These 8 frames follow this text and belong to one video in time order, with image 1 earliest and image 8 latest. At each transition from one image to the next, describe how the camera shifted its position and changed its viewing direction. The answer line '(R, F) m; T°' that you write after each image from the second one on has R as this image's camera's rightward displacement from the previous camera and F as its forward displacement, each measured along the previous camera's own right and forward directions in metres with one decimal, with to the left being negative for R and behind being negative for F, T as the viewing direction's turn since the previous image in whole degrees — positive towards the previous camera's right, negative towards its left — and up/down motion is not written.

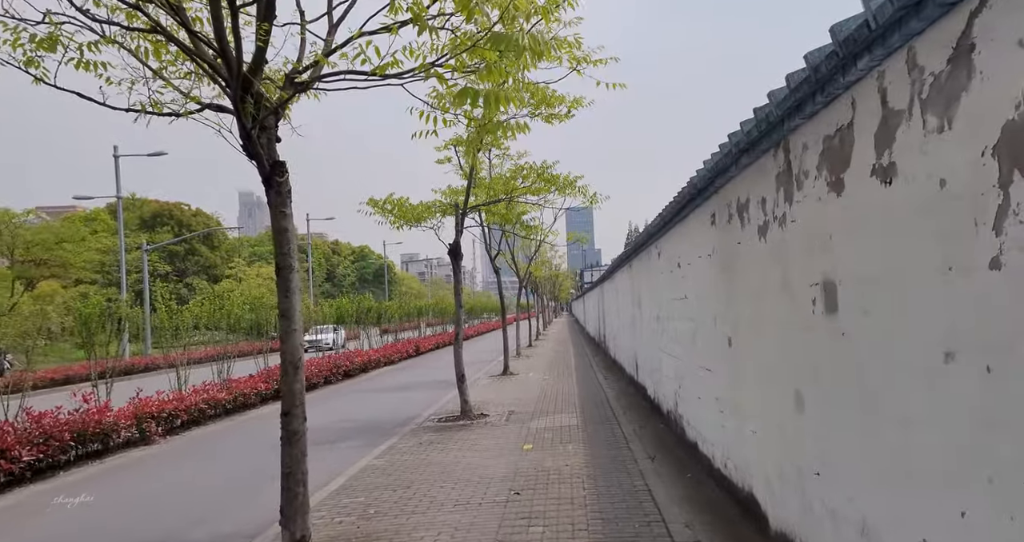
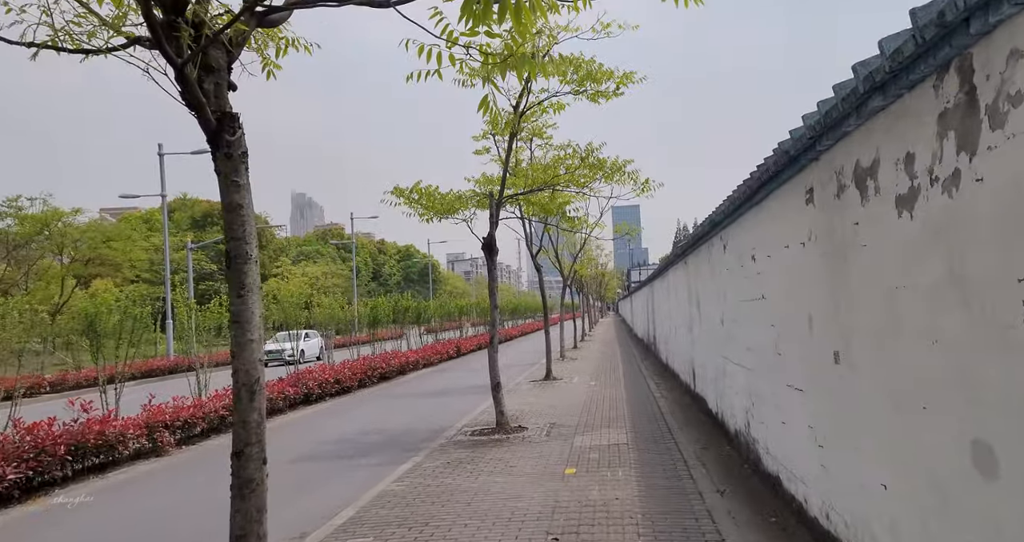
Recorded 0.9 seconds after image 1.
(+0.1, +1.1) m; -4°
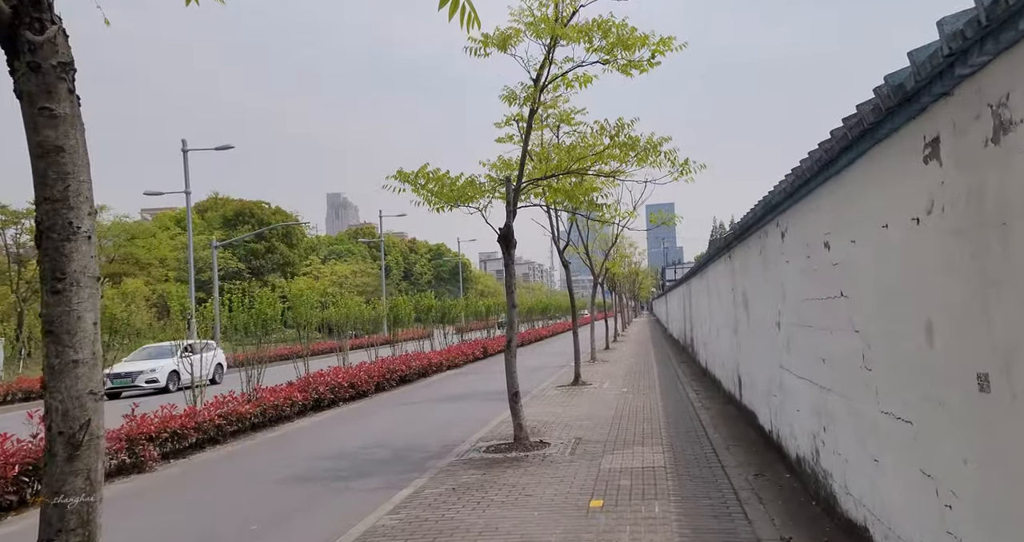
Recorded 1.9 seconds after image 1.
(+0.2, +1.1) m; -3°
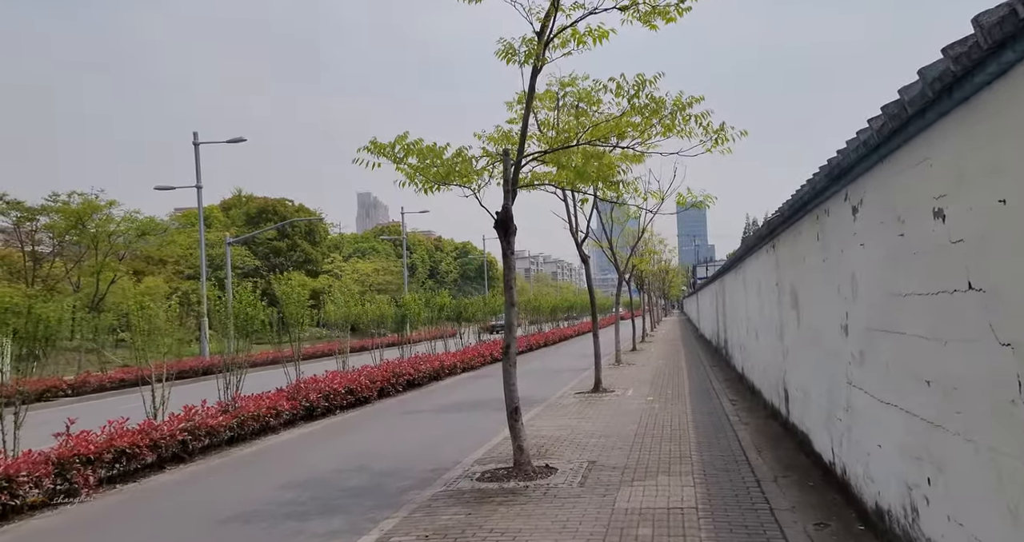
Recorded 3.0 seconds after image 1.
(+0.3, +1.4) m; -3°
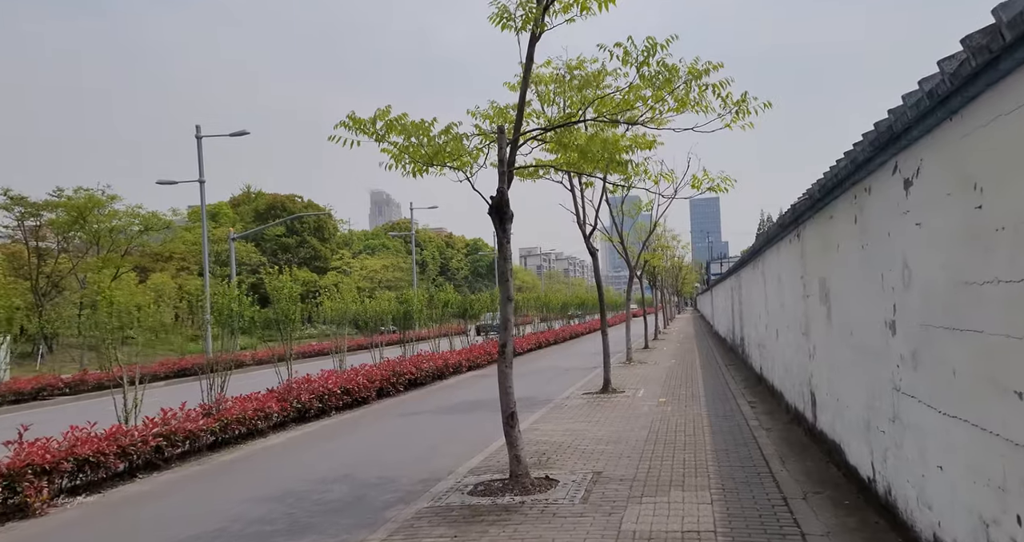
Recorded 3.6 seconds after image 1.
(+0.2, +0.7) m; -1°
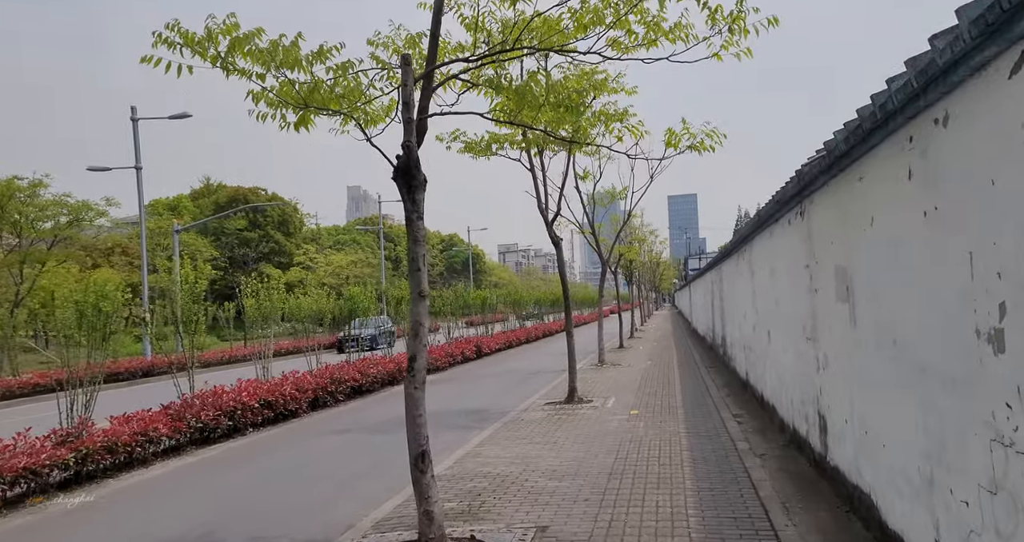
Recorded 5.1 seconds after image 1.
(+0.5, +1.7) m; +2°
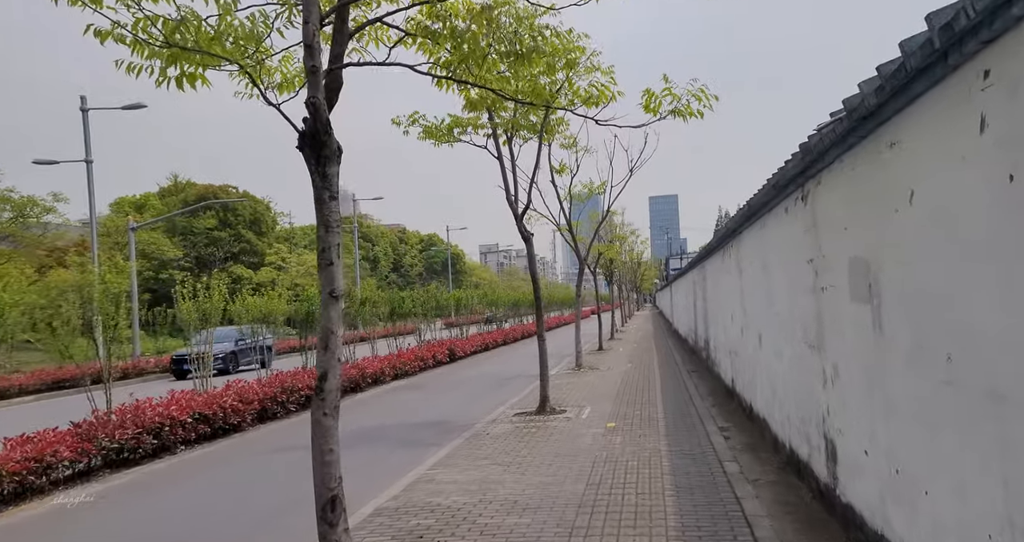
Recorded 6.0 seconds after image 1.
(+0.3, +1.0) m; +2°
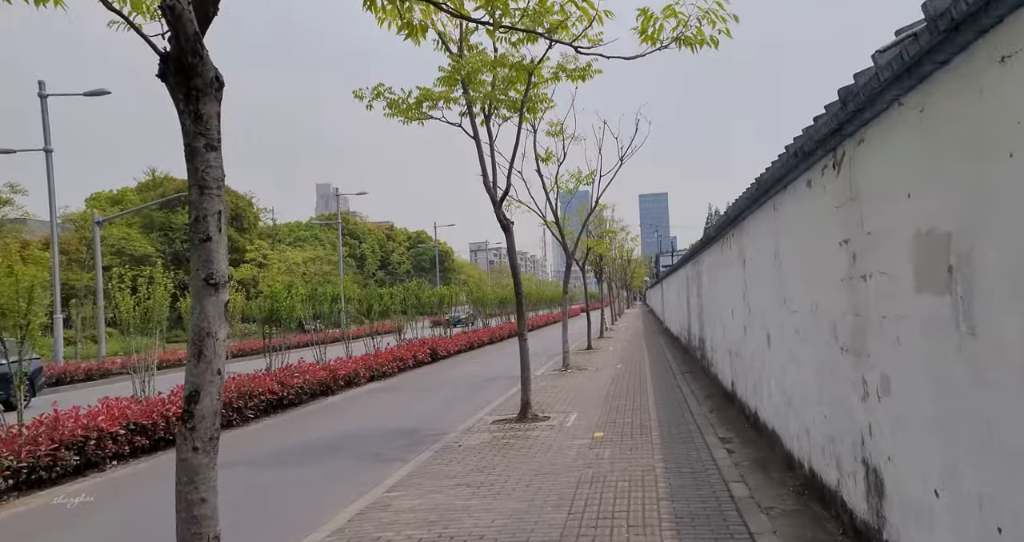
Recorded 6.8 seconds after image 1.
(+0.2, +1.0) m; +1°
